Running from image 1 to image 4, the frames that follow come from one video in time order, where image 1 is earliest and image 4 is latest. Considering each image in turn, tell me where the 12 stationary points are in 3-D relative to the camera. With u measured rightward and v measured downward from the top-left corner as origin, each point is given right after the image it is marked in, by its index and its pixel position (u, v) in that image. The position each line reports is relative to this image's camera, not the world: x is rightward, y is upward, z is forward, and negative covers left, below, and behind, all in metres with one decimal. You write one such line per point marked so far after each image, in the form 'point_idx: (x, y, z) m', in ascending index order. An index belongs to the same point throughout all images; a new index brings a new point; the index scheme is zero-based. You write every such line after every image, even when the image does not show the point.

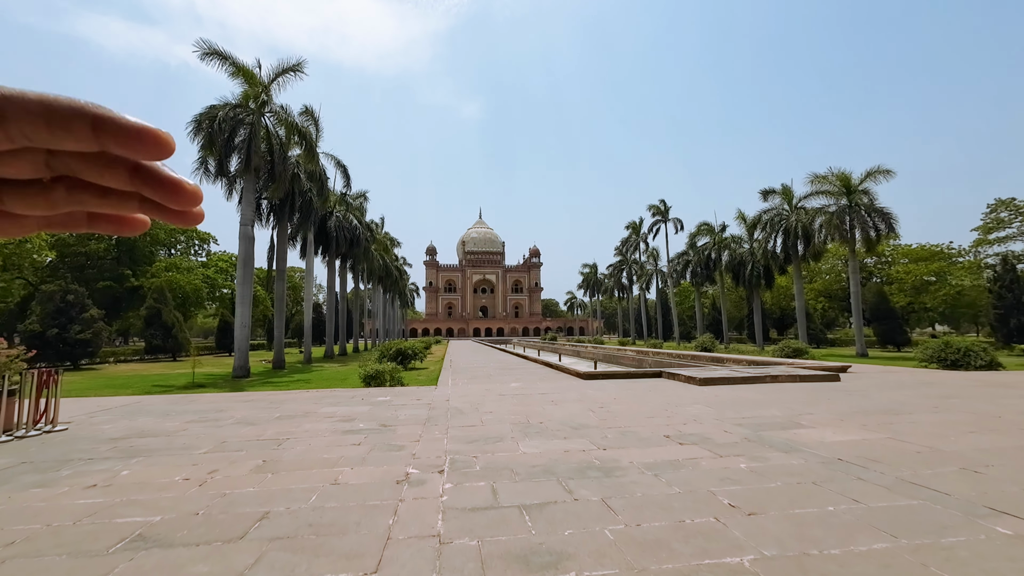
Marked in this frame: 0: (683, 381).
0: (+3.5, -1.9, +9.9) m
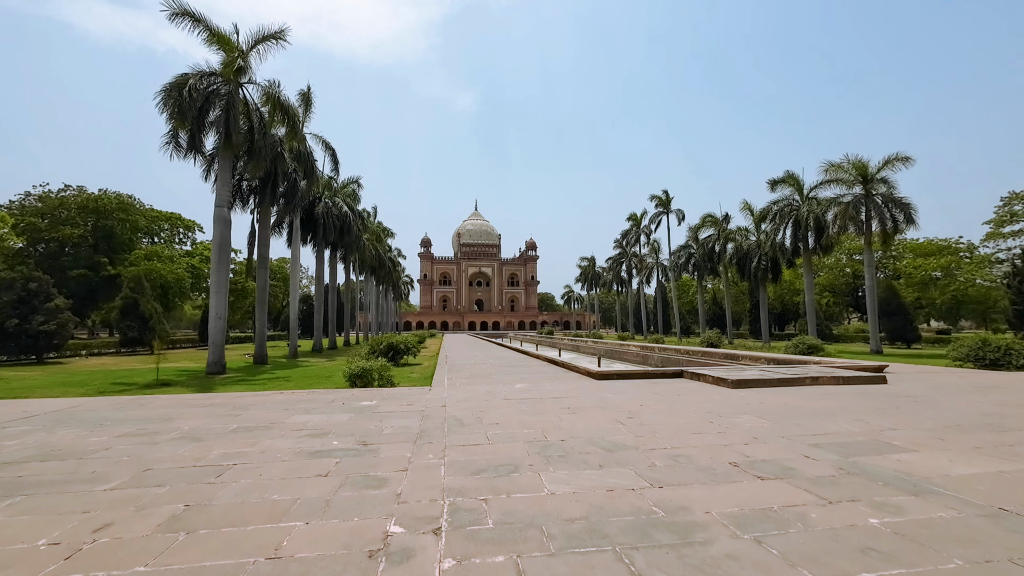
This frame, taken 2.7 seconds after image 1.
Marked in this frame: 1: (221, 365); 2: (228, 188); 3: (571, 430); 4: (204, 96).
0: (+3.6, -1.7, +8.7) m
1: (-8.2, -2.2, +13.6) m
2: (-8.4, +3.0, +14.3) m
3: (+0.6, -1.5, +5.0) m
4: (-8.8, +5.5, +13.8) m
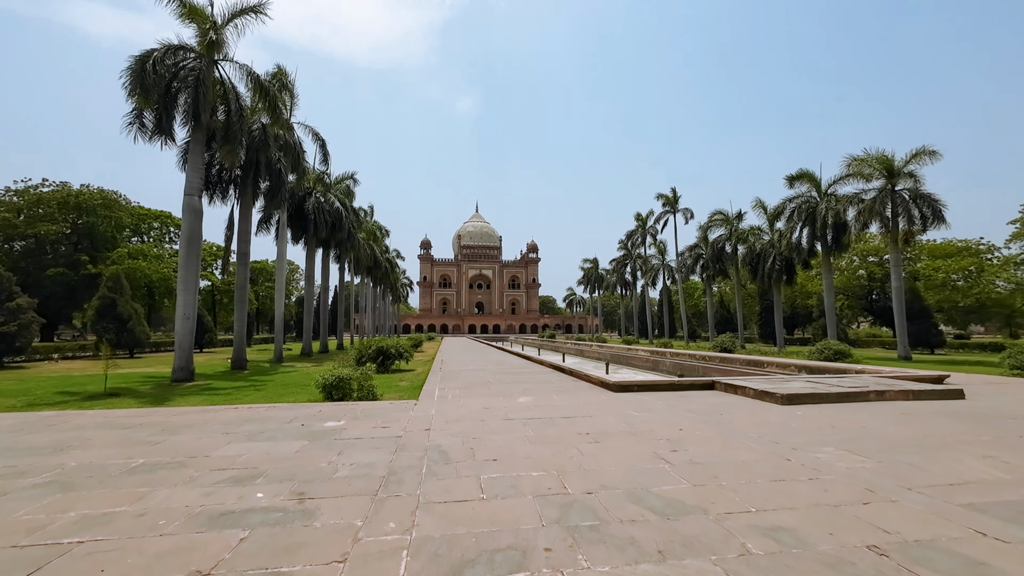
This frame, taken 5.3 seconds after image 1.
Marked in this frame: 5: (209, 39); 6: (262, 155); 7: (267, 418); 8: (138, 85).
0: (+3.6, -1.6, +7.3) m
1: (-8.2, -2.1, +12.2) m
2: (-8.4, +3.0, +12.9) m
3: (+0.6, -1.4, +3.6) m
4: (-8.8, +5.6, +12.4) m
5: (-7.8, +6.4, +12.4) m
6: (-8.2, +4.4, +15.8) m
7: (-3.1, -1.6, +6.1) m
8: (-9.3, +5.0, +11.9) m
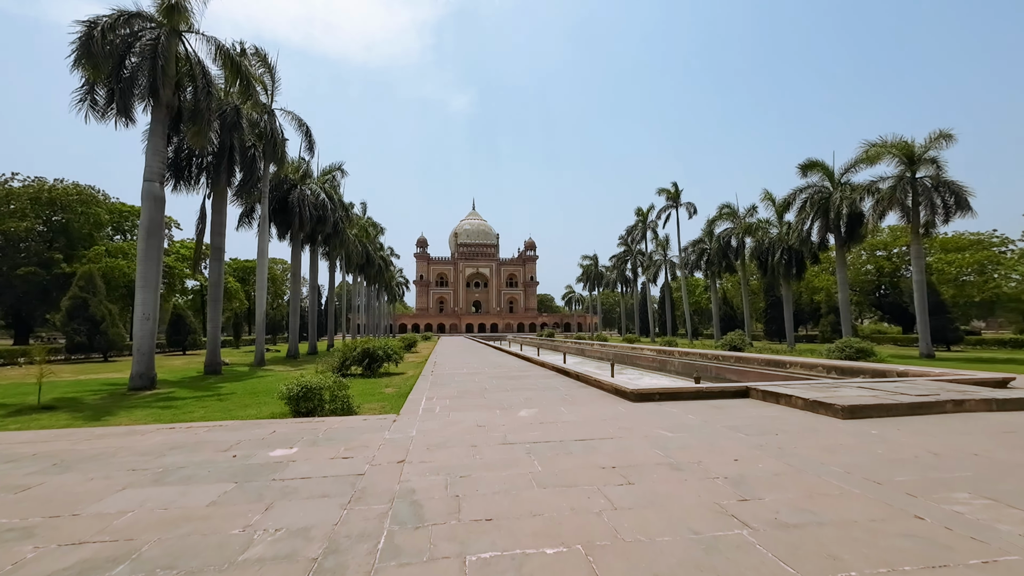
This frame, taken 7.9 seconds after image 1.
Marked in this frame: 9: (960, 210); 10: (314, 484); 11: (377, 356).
0: (+3.6, -1.5, +6.0) m
1: (-8.2, -2.0, +10.9) m
2: (-8.4, +3.1, +11.6) m
3: (+0.7, -1.3, +2.3) m
4: (-8.8, +5.6, +11.1) m
5: (-7.9, +6.5, +11.1) m
6: (-8.3, +4.5, +14.5) m
7: (-3.1, -1.5, +4.8) m
8: (-9.3, +5.1, +10.6) m
9: (+18.3, +3.2, +19.7) m
10: (-1.4, -1.4, +3.4) m
11: (-3.6, -1.8, +12.7) m
